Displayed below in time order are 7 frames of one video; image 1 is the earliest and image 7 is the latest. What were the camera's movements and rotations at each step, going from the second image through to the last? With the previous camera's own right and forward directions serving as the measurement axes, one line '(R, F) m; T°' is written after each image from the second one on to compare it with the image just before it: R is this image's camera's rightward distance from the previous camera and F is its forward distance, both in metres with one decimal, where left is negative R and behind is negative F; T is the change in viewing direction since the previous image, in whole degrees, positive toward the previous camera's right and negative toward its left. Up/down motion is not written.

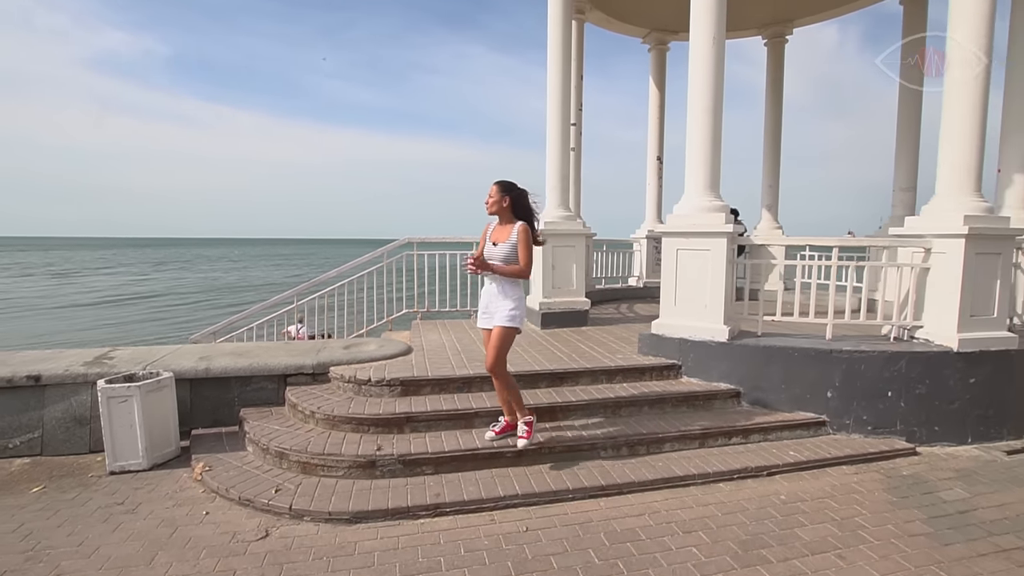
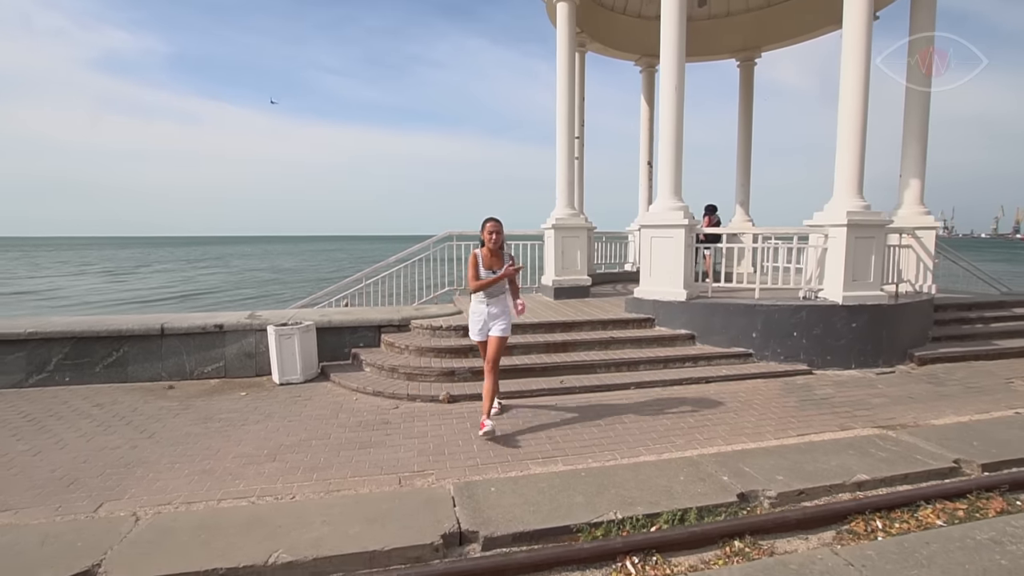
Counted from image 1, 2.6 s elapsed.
(-0.3, -2.0) m; 0°
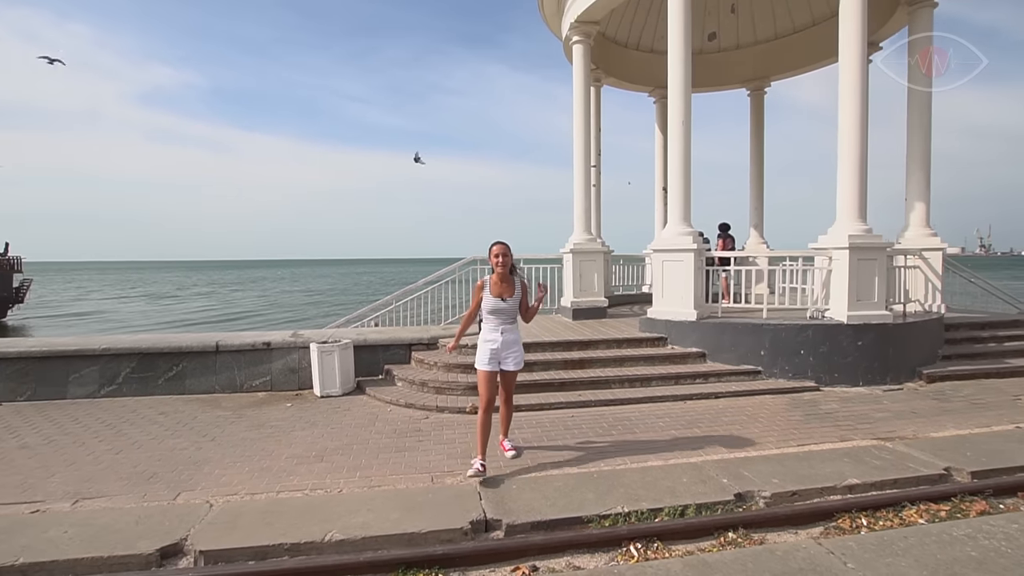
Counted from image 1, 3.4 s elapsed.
(0.0, -0.5) m; -2°
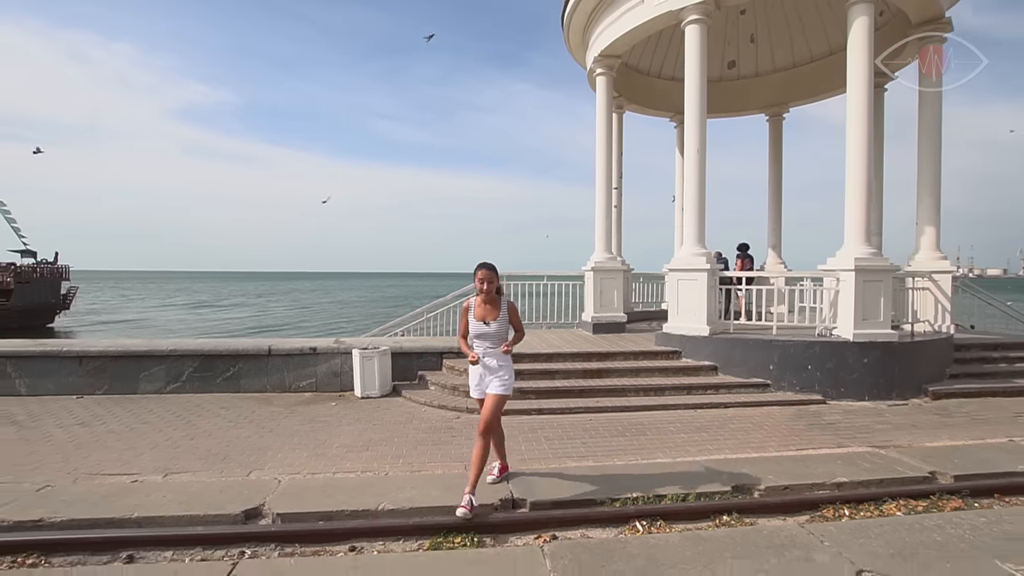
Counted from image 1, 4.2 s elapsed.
(0.0, -0.6) m; -2°
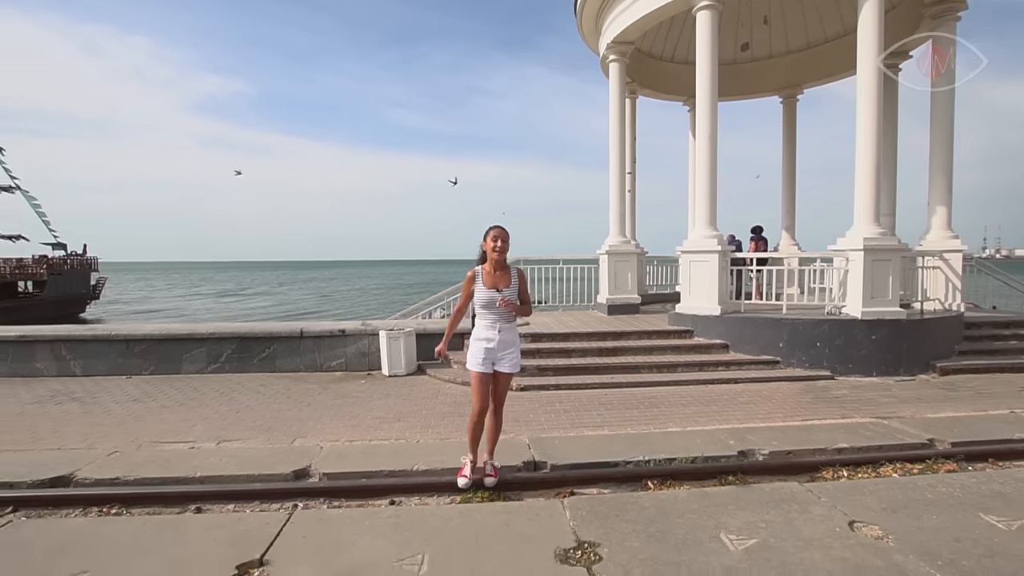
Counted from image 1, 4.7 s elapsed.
(0.0, -0.3) m; -2°
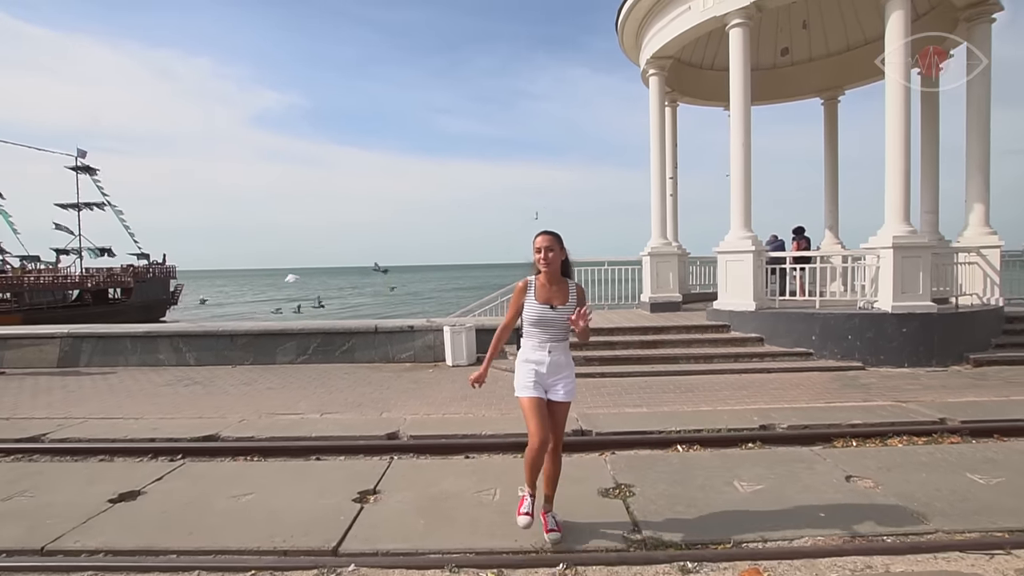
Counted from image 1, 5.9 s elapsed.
(0.0, -0.9) m; -5°
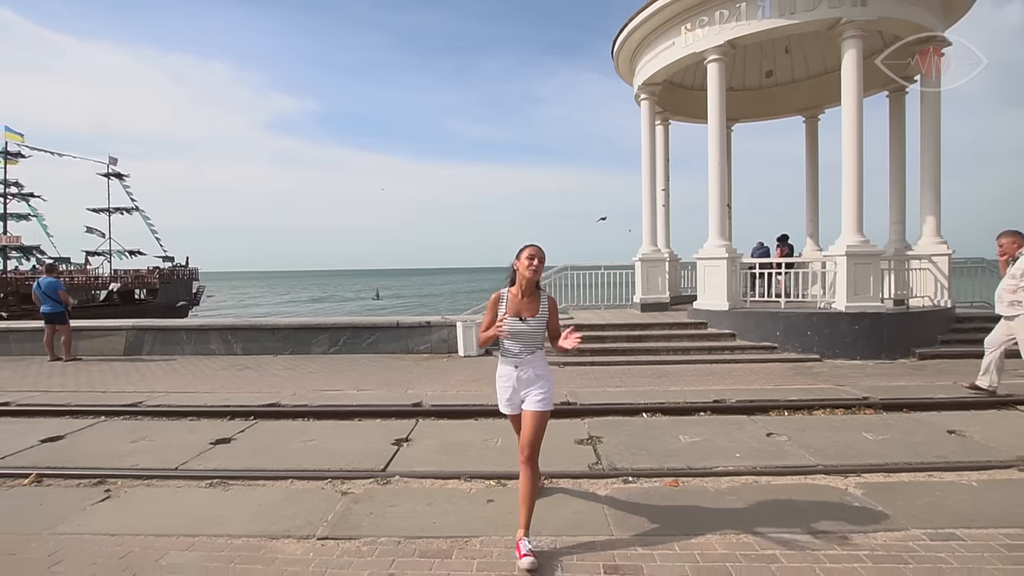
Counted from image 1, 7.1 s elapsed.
(+0.1, -1.3) m; -1°
